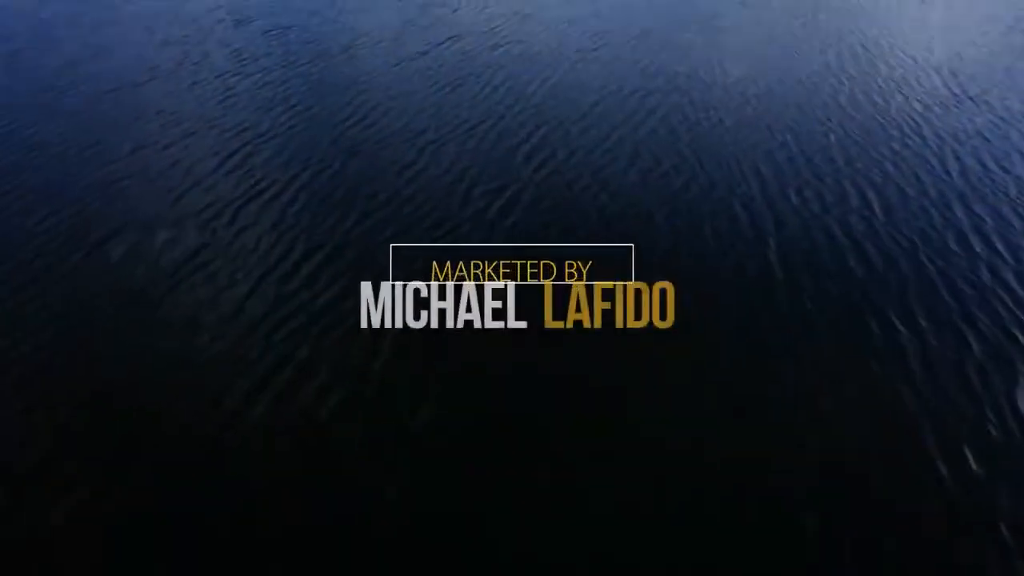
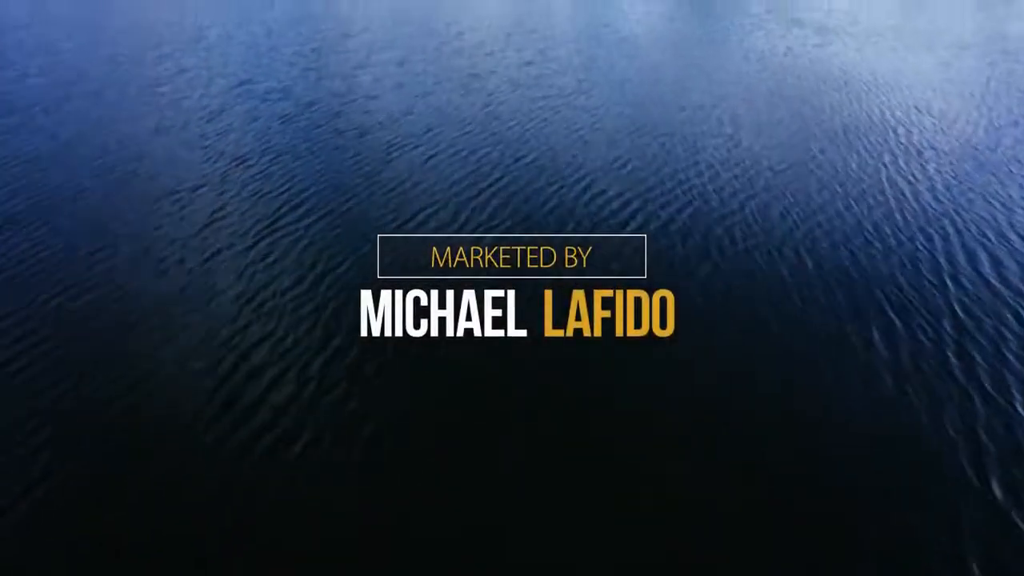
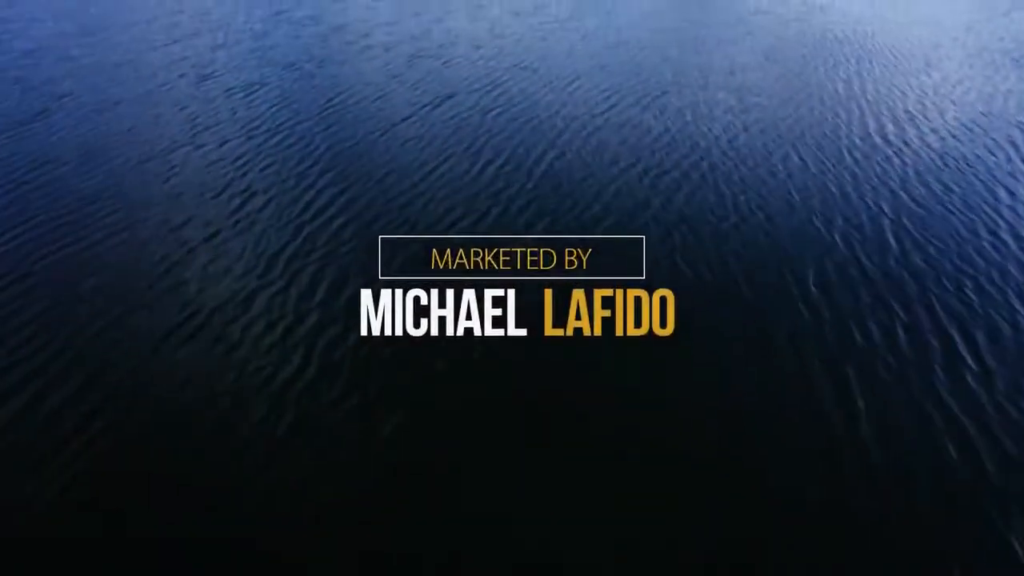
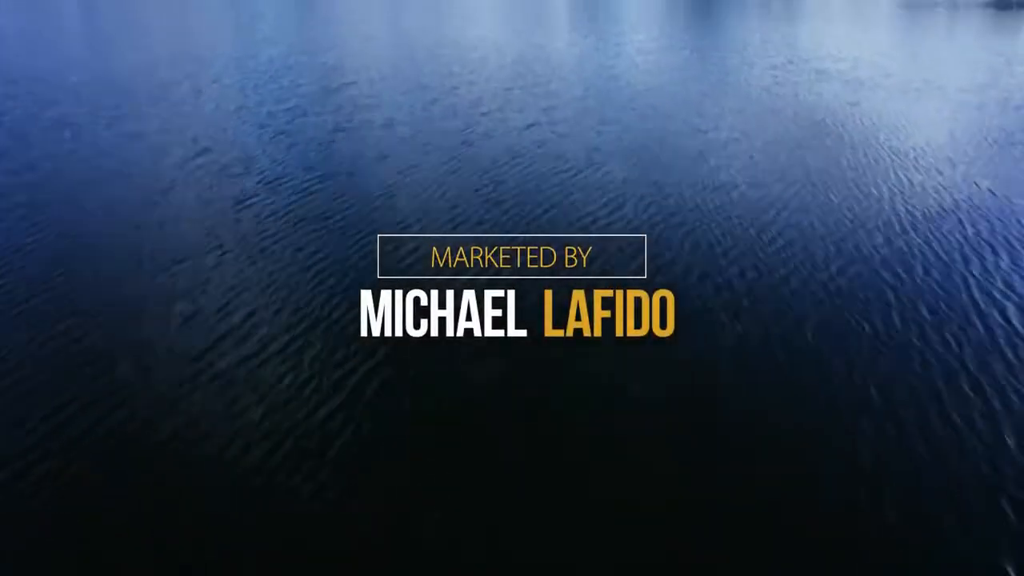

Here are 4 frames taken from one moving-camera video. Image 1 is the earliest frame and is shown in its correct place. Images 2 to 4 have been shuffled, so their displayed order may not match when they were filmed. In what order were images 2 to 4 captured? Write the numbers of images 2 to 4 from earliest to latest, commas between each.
3, 2, 4
